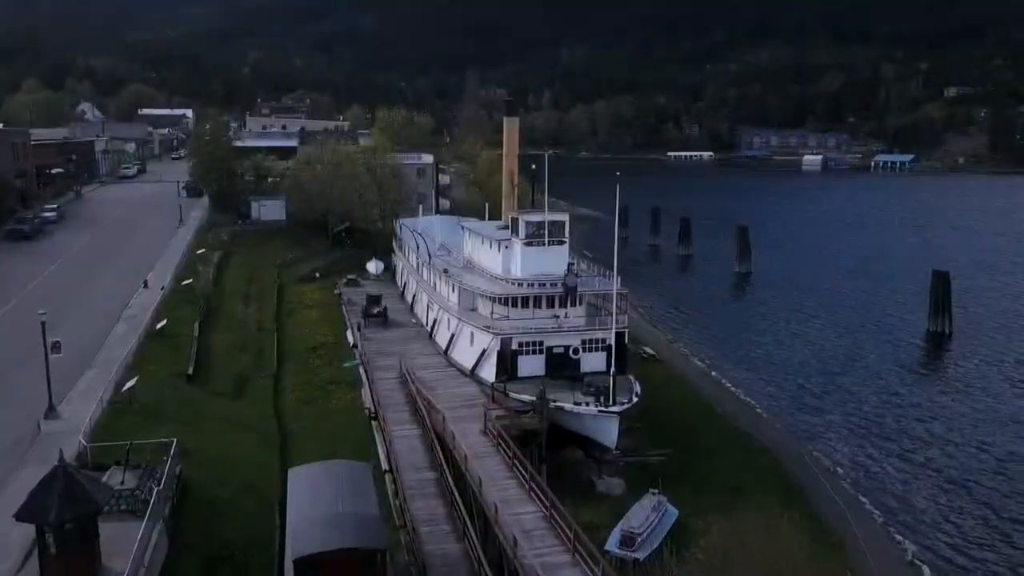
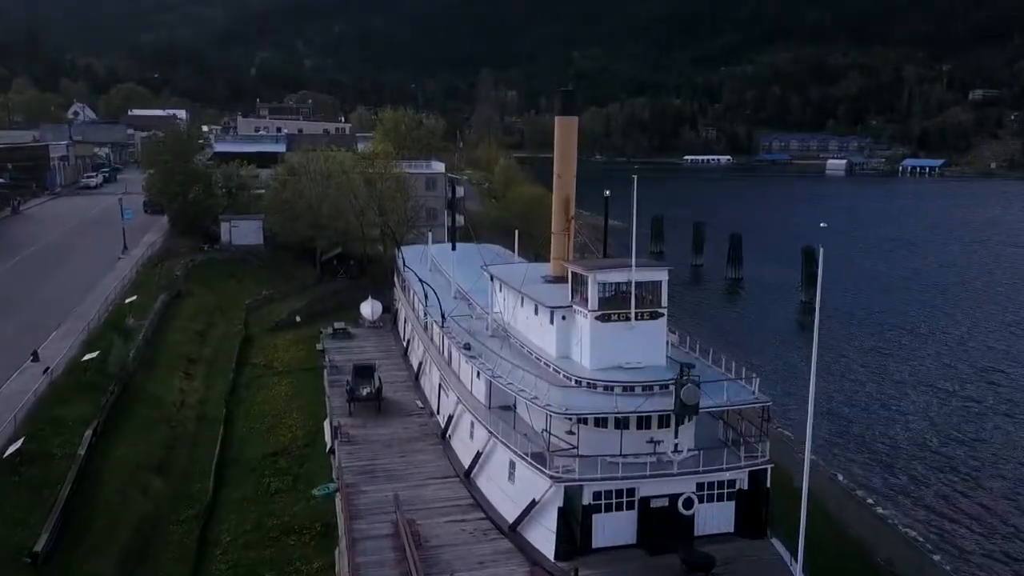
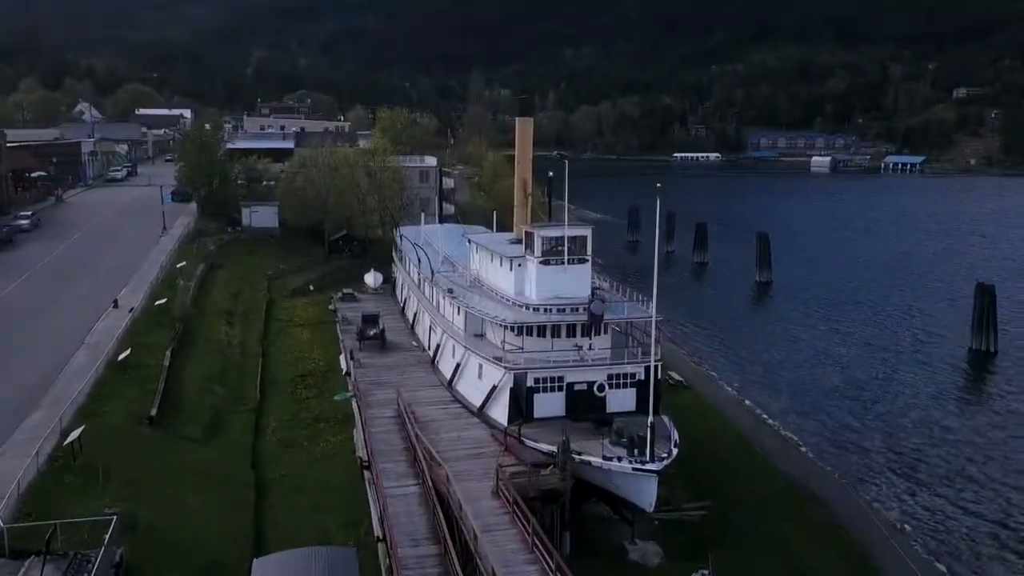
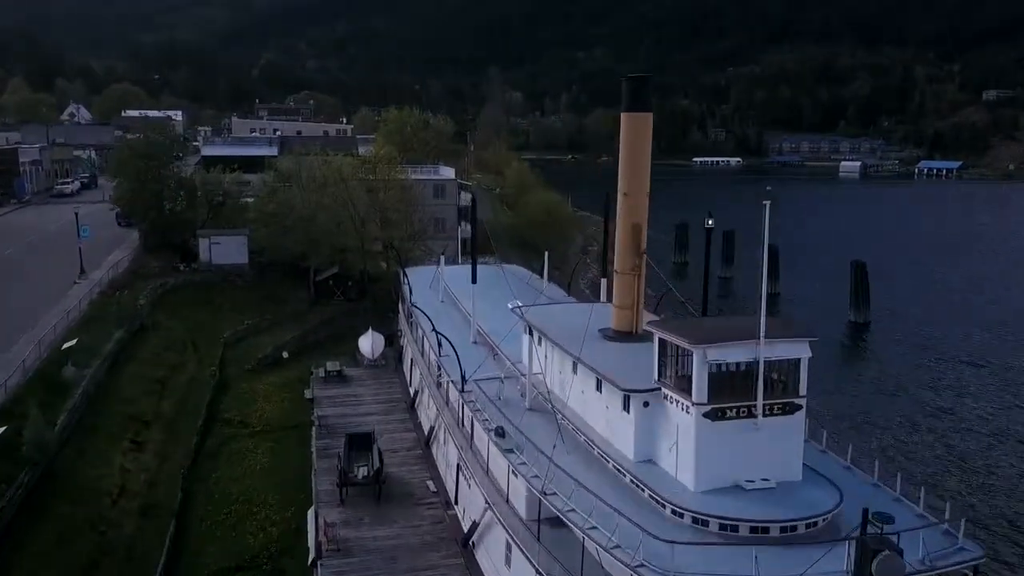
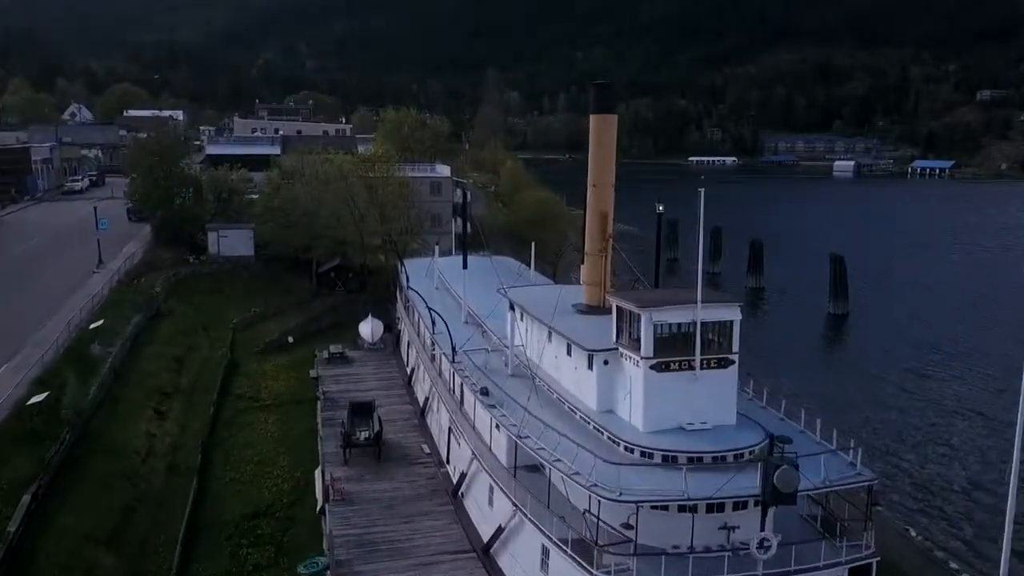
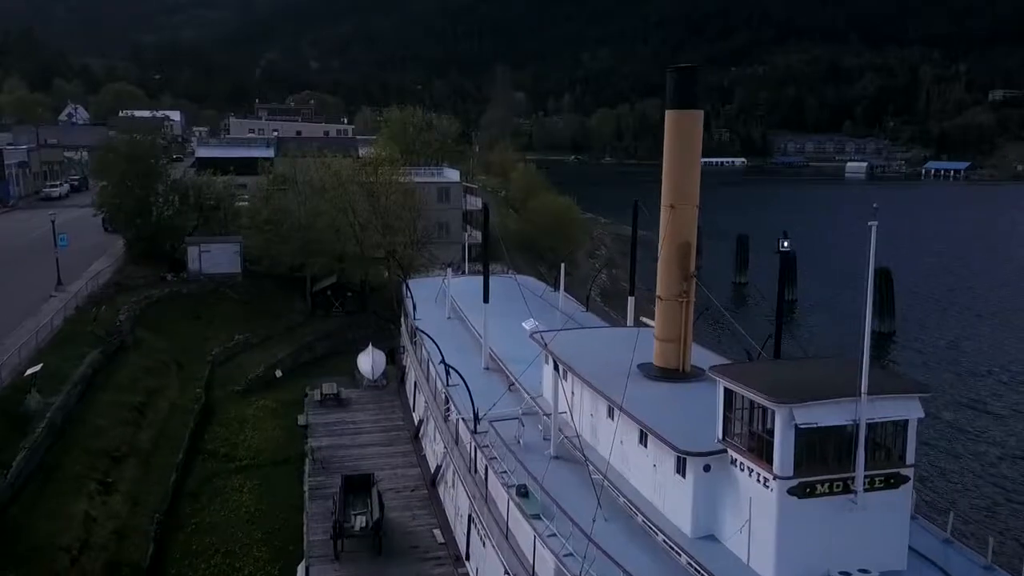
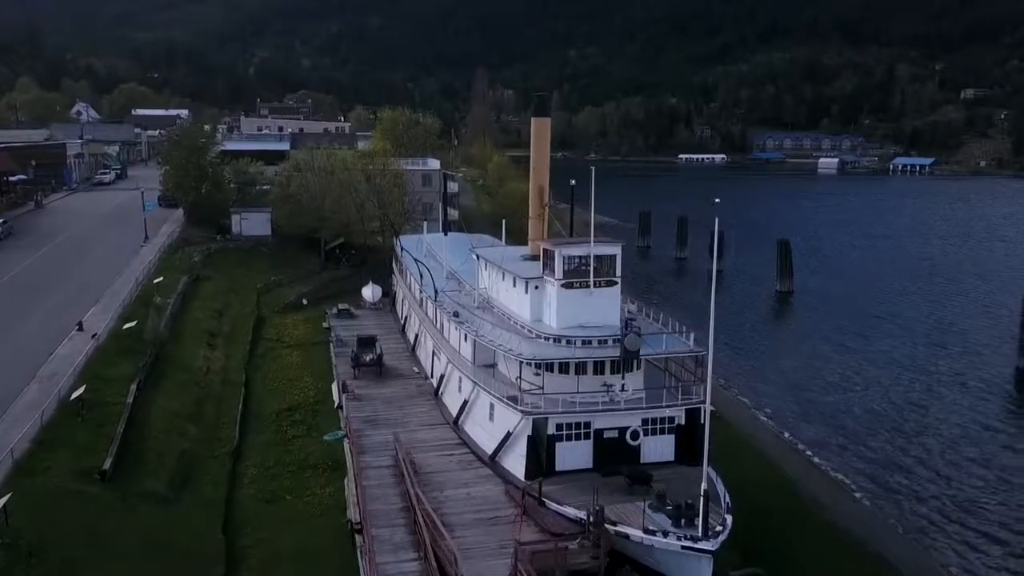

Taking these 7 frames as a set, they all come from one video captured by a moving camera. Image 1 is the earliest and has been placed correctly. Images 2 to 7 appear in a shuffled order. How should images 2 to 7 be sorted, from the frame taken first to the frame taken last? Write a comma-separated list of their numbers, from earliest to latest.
3, 7, 2, 5, 4, 6
